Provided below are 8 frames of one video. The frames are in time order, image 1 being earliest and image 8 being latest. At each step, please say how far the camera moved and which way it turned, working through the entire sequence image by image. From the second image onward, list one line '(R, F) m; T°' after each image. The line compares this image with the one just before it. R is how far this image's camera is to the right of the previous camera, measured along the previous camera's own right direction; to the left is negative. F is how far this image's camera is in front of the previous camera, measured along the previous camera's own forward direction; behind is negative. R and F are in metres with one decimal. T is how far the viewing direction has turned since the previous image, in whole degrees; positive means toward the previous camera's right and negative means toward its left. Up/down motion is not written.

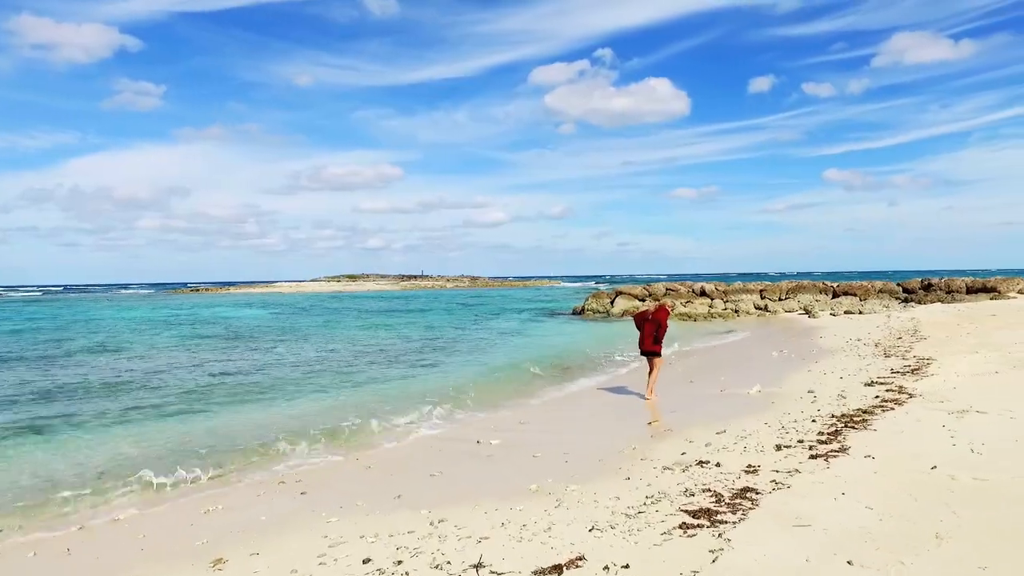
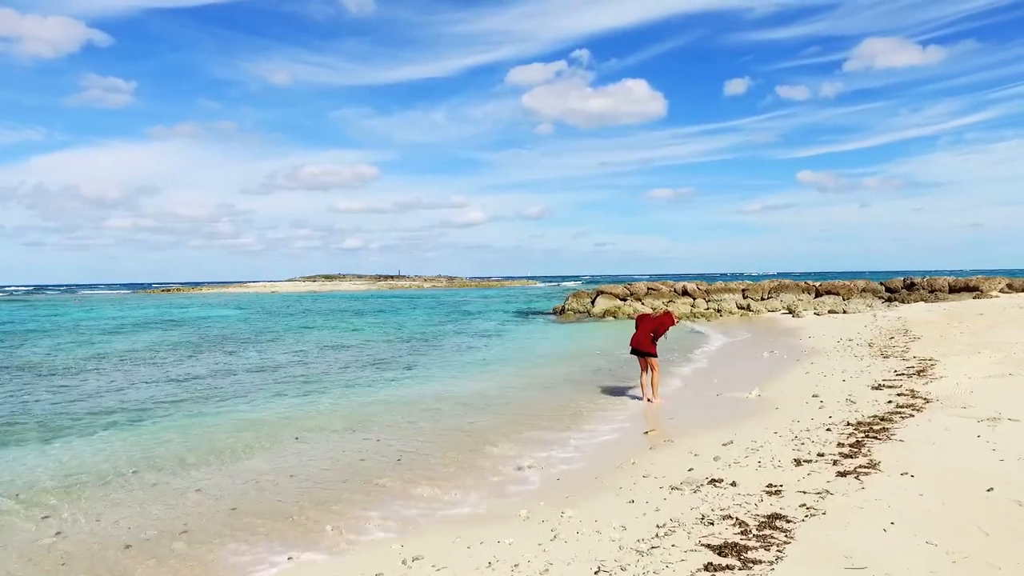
(-0.1, +0.9) m; +2°
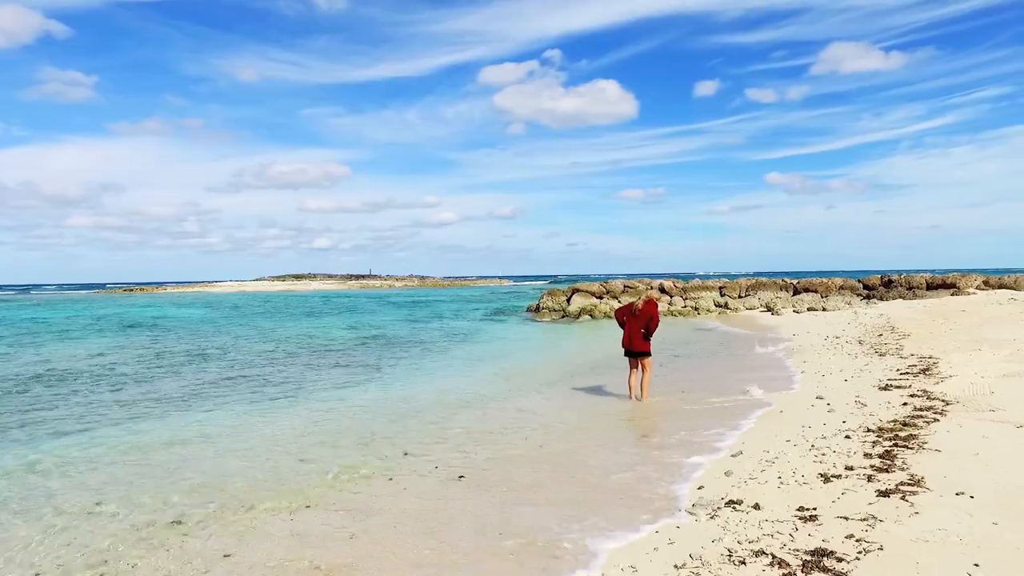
(-0.1, +1.1) m; +2°
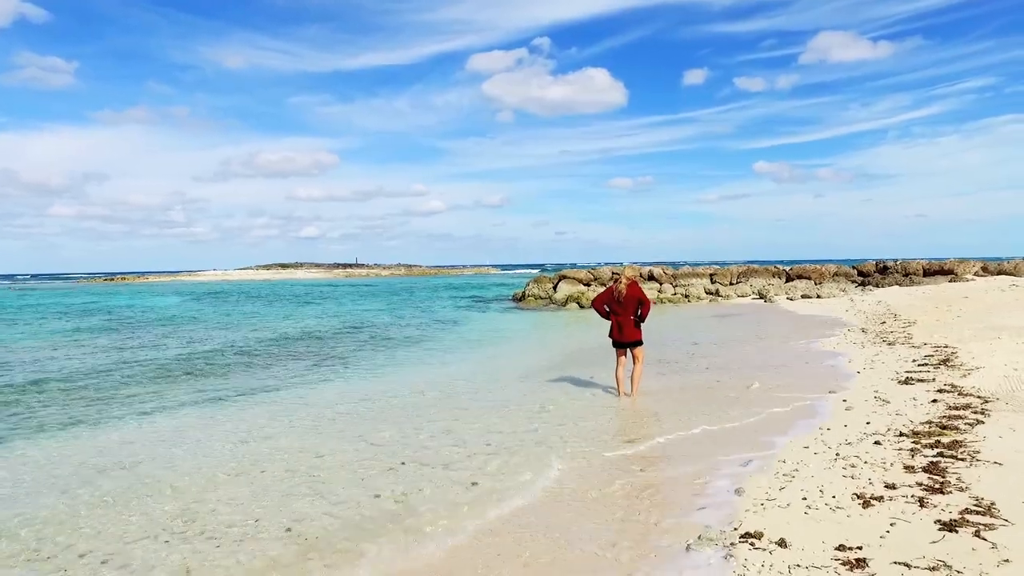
(+0.2, +1.3) m; +1°
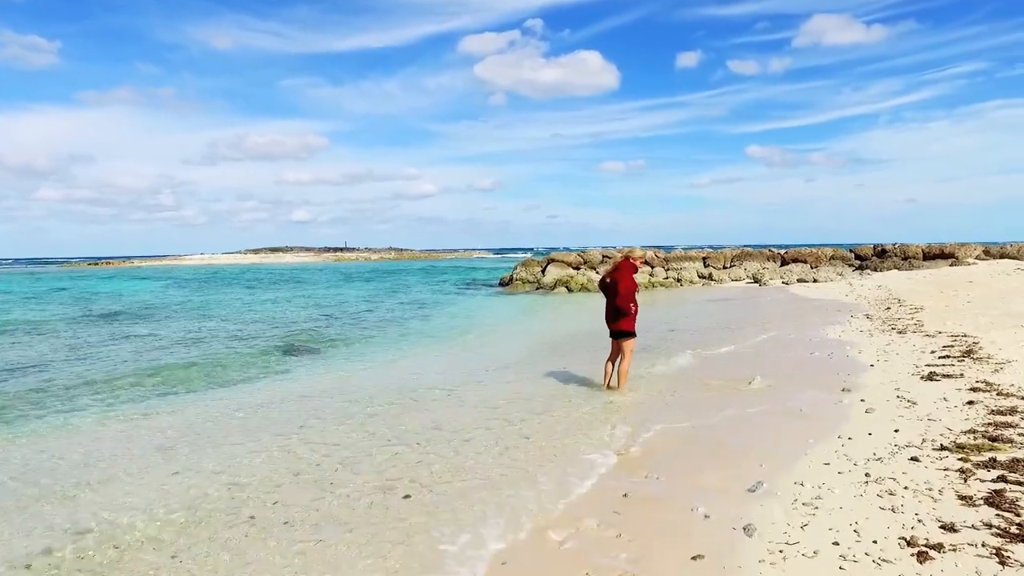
(+0.3, +1.2) m; +1°
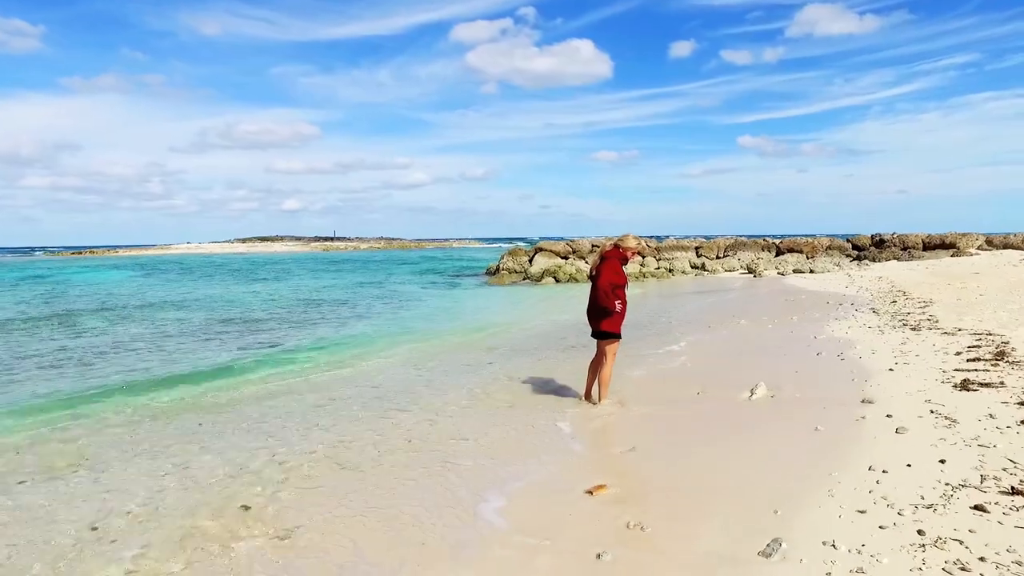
(+0.3, +1.2) m; +1°
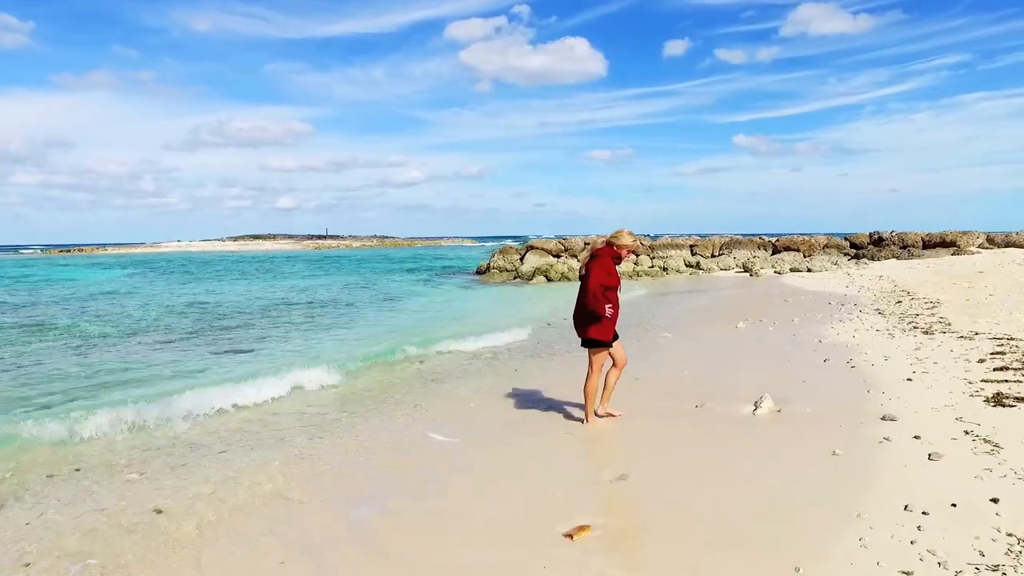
(+0.2, +0.8) m; +1°
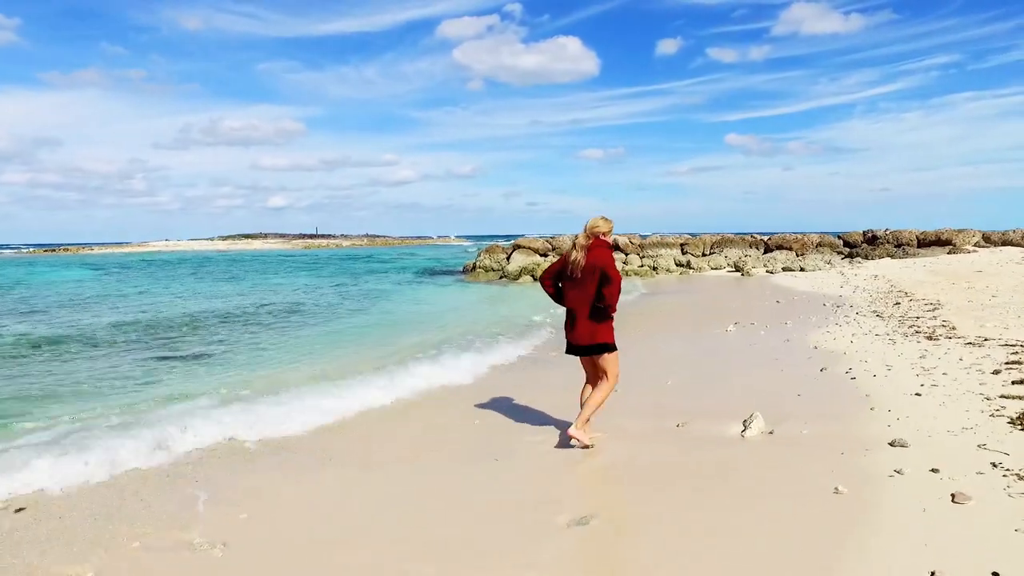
(+0.4, +0.8) m; +1°
